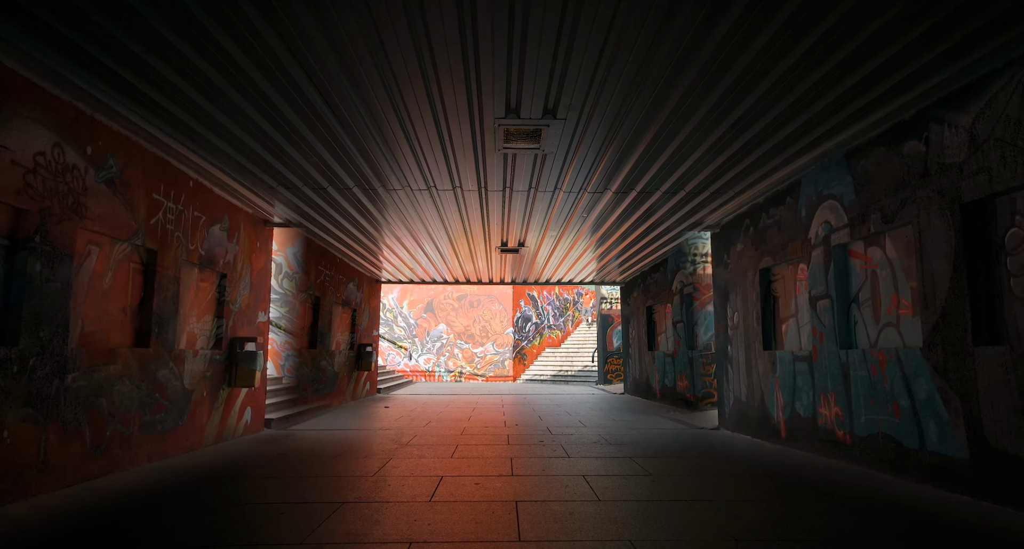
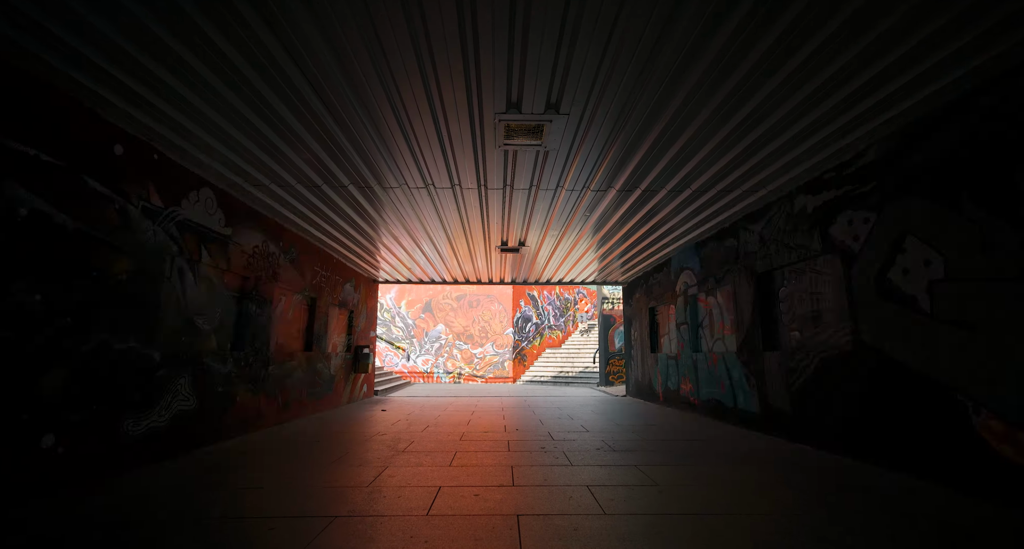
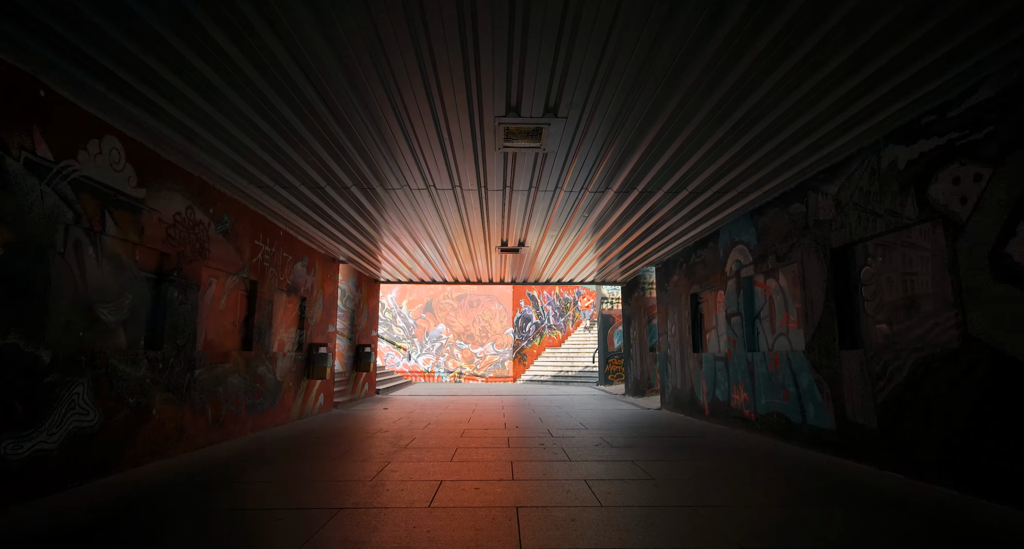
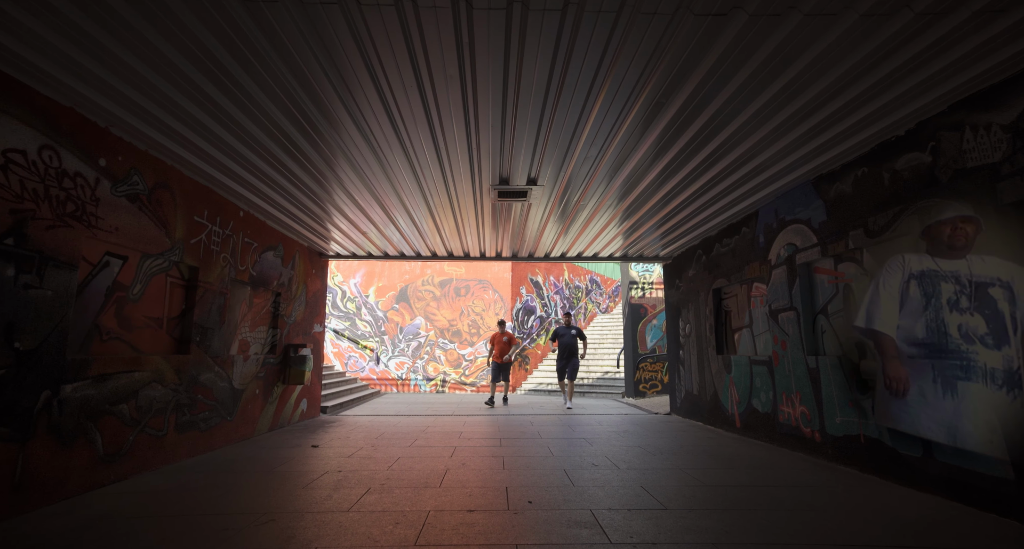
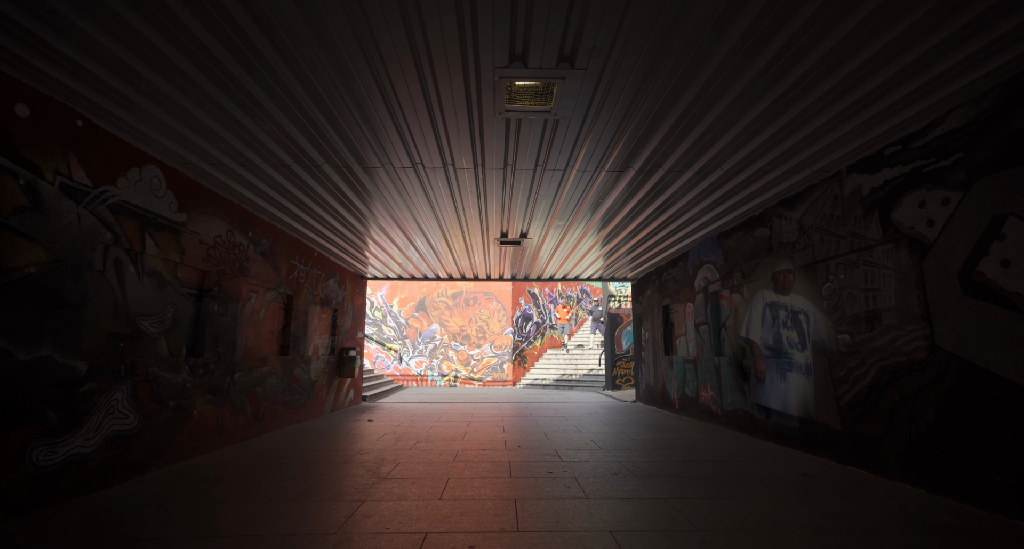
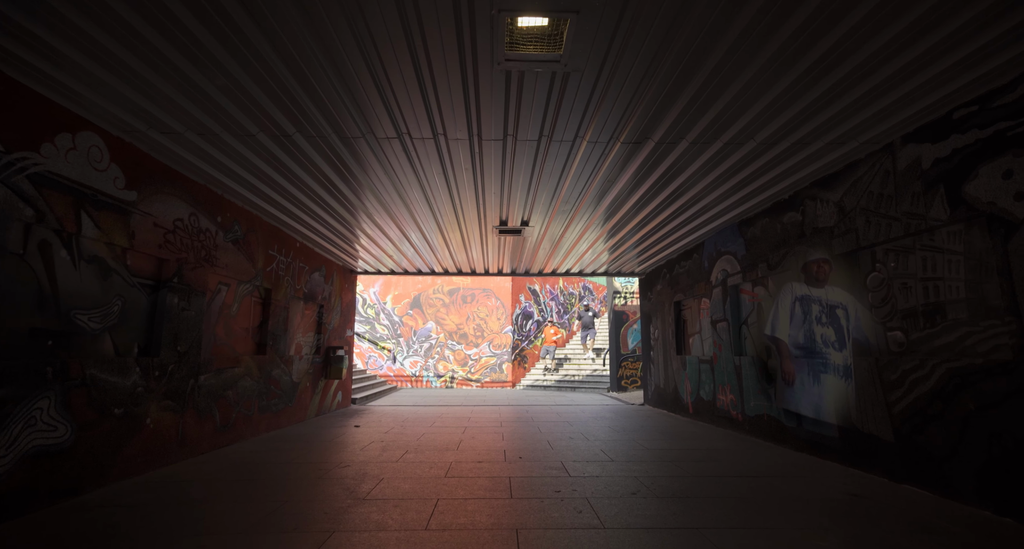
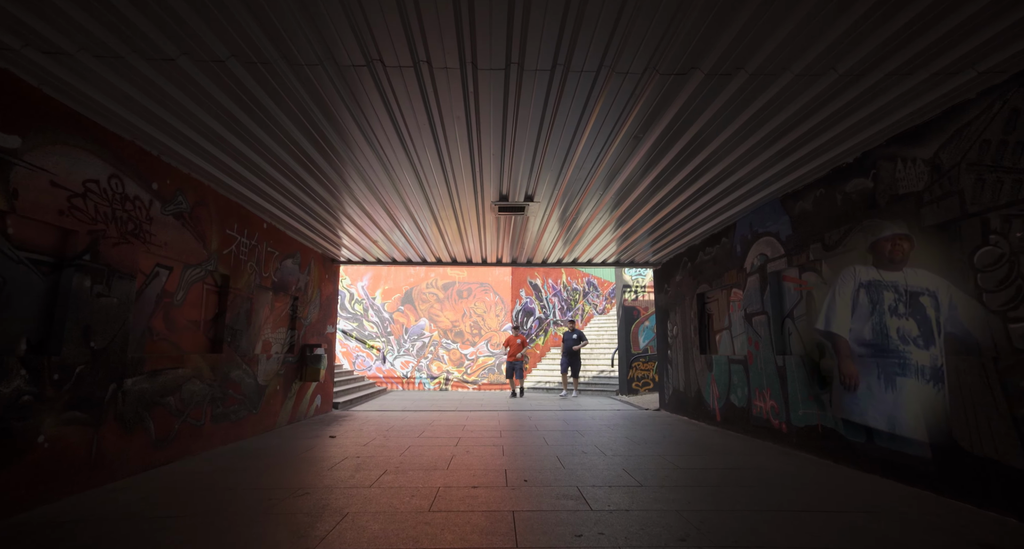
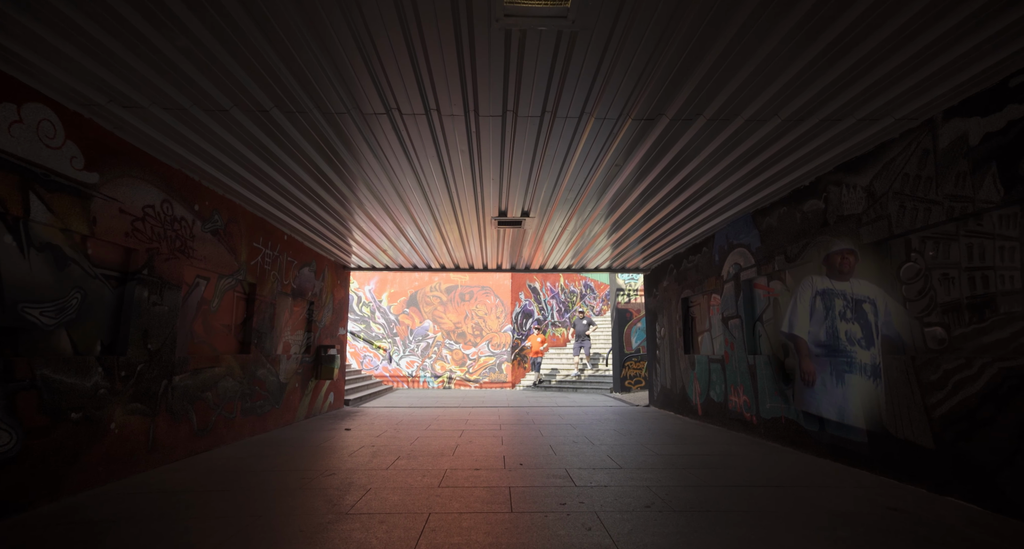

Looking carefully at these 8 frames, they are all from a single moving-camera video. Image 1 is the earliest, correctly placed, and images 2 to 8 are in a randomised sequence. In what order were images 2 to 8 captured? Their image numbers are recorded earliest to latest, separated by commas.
3, 2, 5, 6, 8, 7, 4
